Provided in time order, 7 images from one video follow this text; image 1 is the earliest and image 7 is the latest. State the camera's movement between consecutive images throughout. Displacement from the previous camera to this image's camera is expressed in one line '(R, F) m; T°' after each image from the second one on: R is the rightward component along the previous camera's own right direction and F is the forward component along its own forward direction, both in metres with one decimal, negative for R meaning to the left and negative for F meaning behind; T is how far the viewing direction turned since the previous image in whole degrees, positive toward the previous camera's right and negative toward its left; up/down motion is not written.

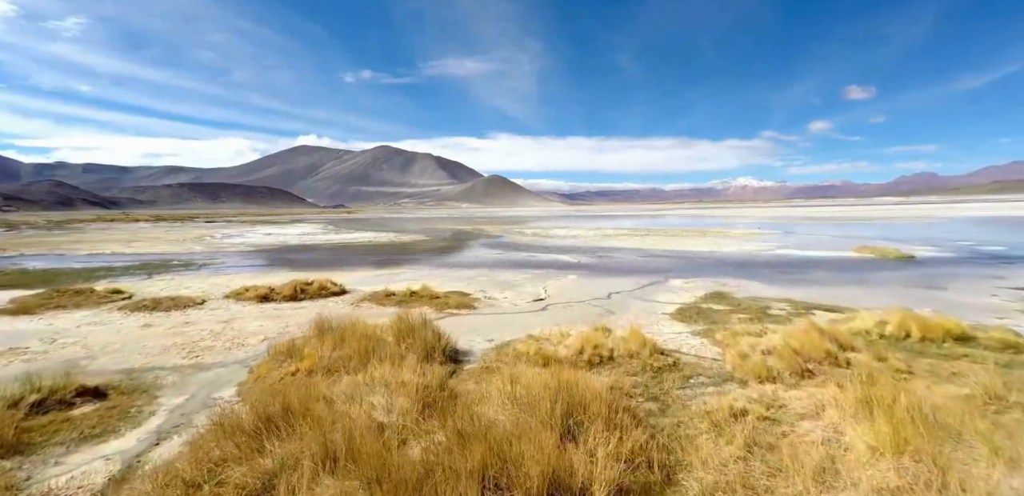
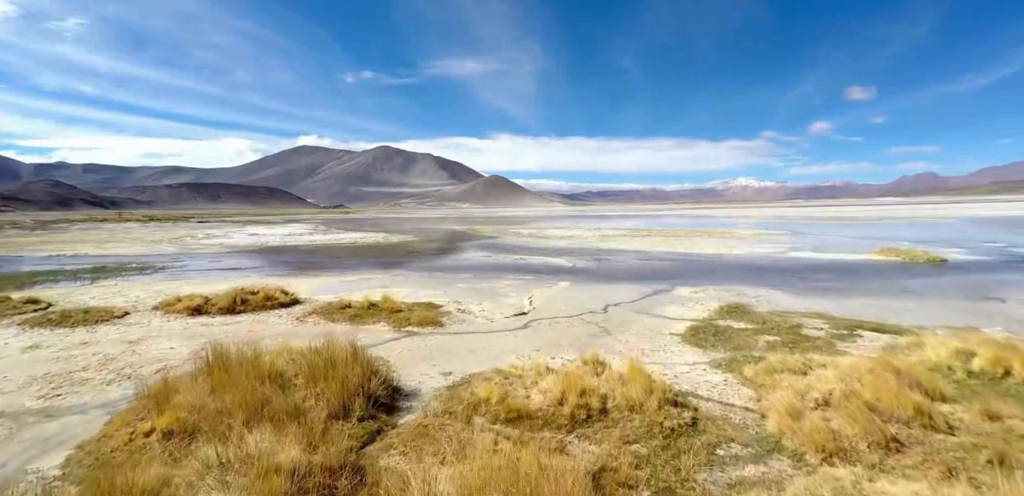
(+0.7, +2.7) m; 0°
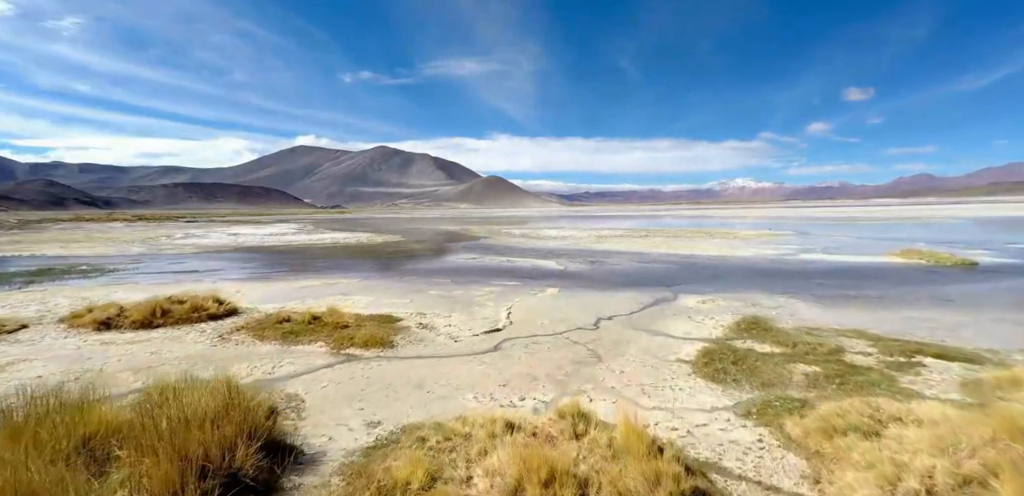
(+0.7, +2.4) m; 0°
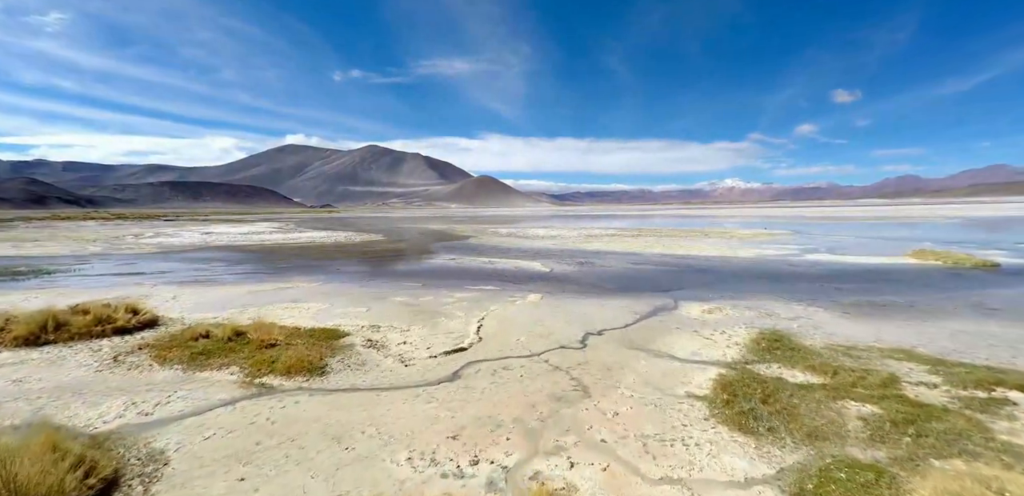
(+0.5, +2.0) m; +1°
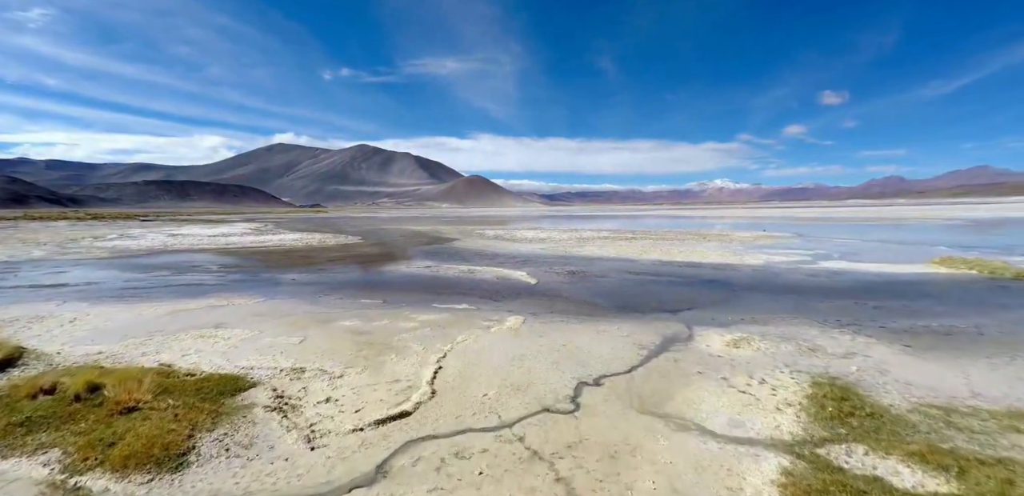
(+0.4, +2.5) m; +1°
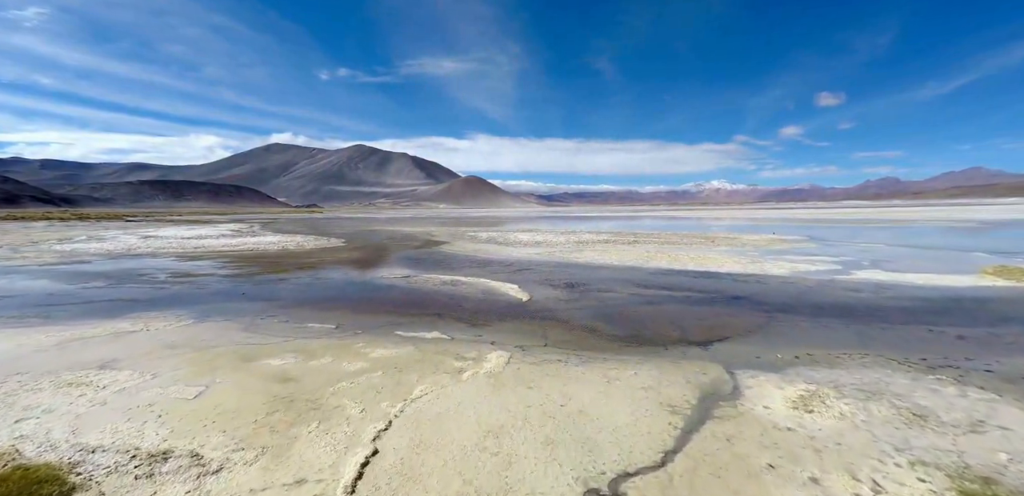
(+0.3, +2.6) m; 0°
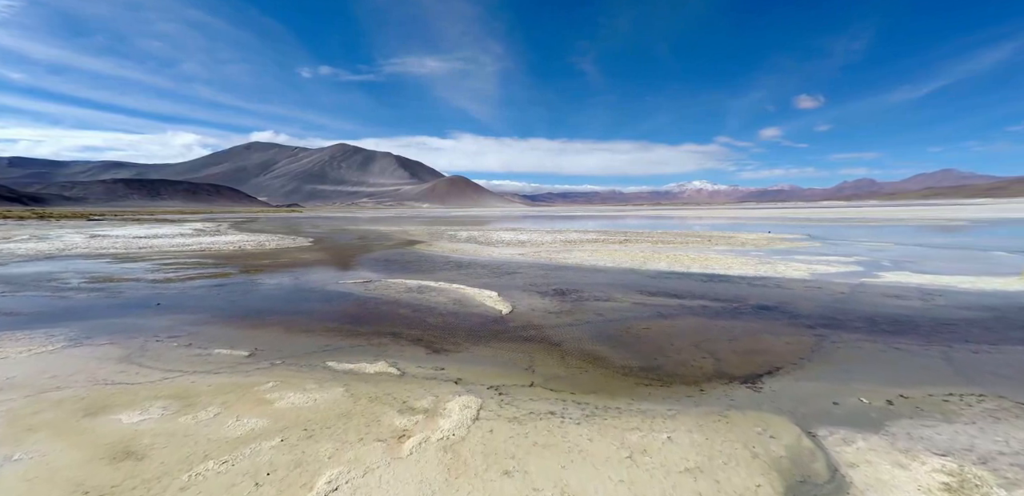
(+0.2, +2.6) m; +2°
